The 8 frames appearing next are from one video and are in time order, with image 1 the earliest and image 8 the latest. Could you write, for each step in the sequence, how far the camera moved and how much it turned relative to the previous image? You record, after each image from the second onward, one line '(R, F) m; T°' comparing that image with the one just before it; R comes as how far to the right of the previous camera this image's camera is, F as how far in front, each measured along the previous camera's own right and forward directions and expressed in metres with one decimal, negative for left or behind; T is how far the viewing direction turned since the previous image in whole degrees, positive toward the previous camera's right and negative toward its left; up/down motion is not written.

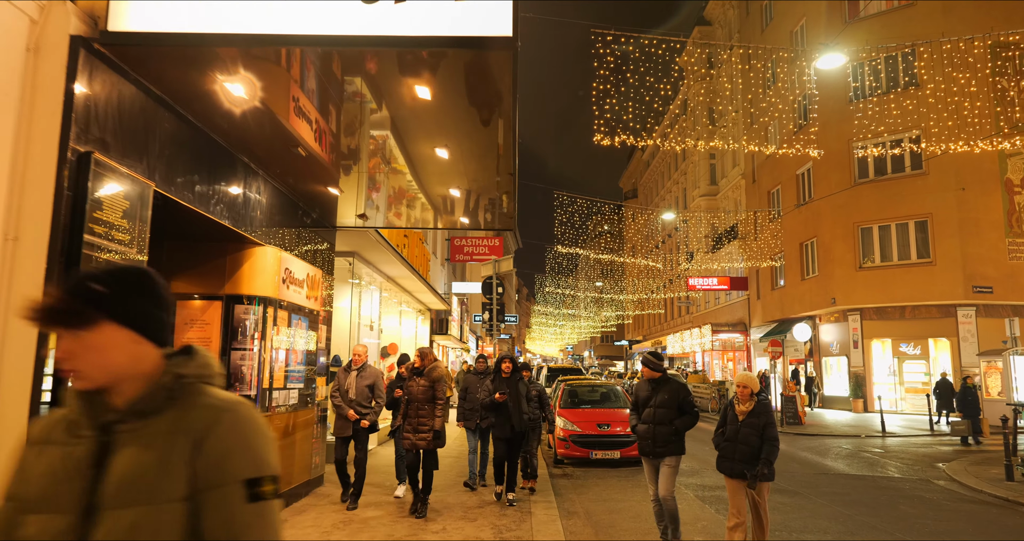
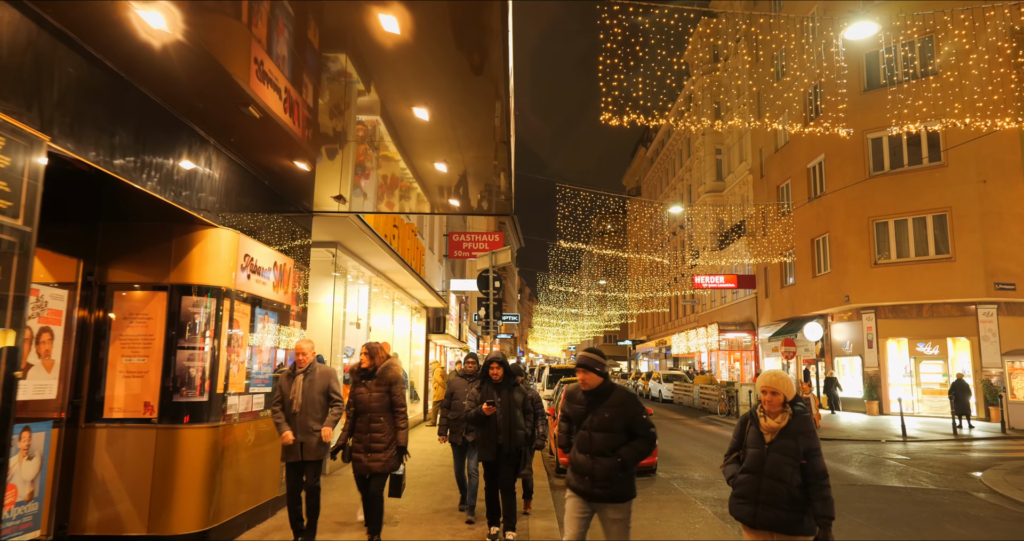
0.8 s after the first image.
(+0.1, +1.0) m; 0°
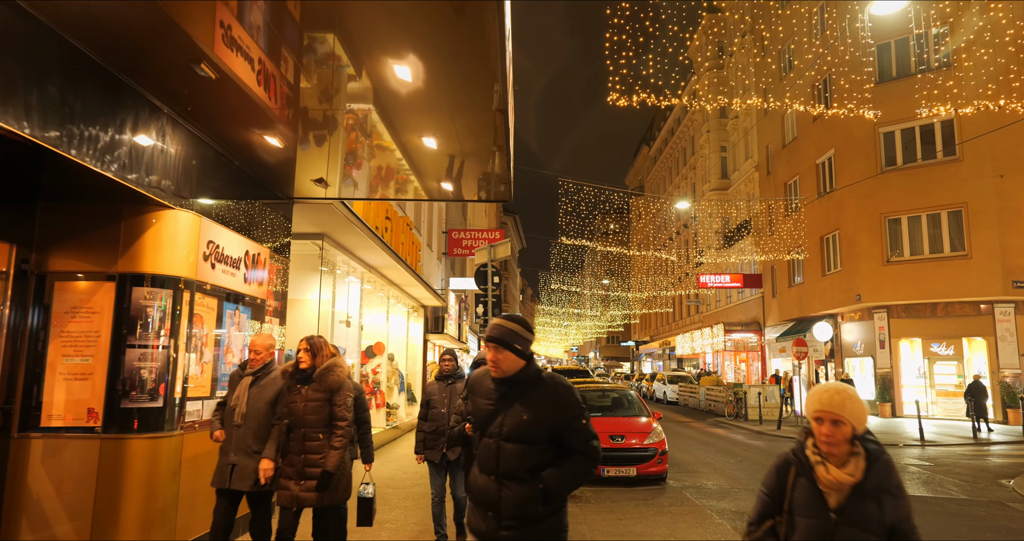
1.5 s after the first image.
(0.0, +0.8) m; 0°
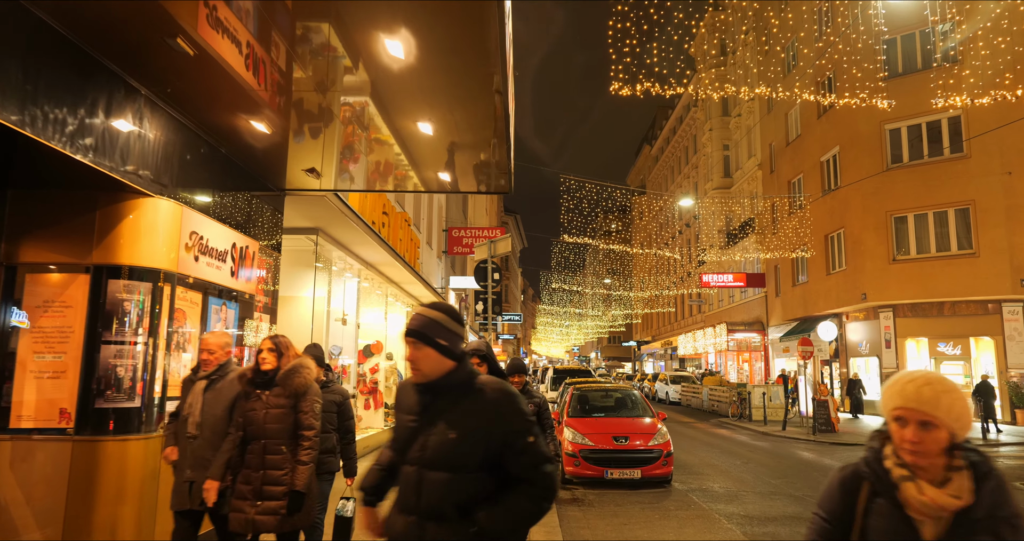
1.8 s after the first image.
(0.0, +0.3) m; 0°
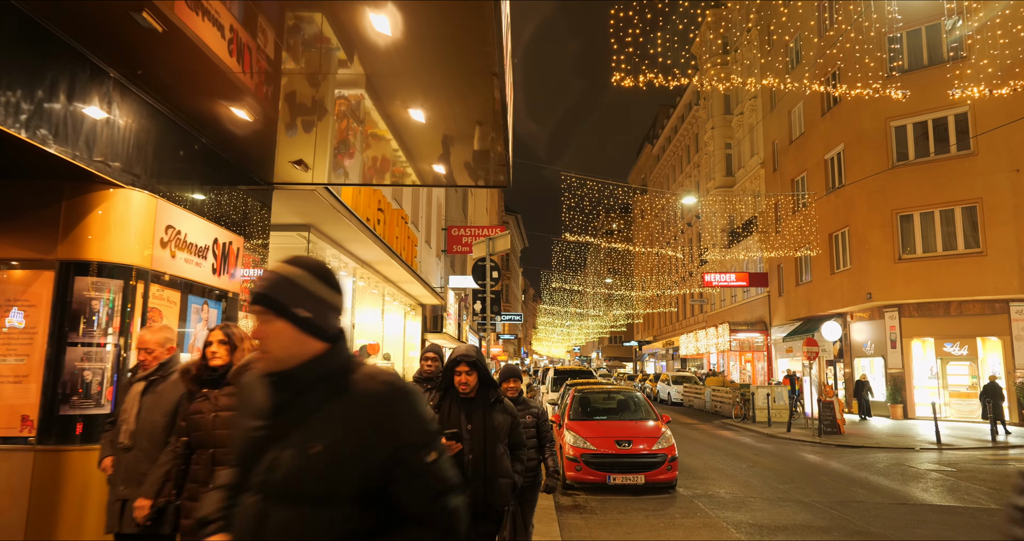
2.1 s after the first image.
(0.0, +0.4) m; 0°
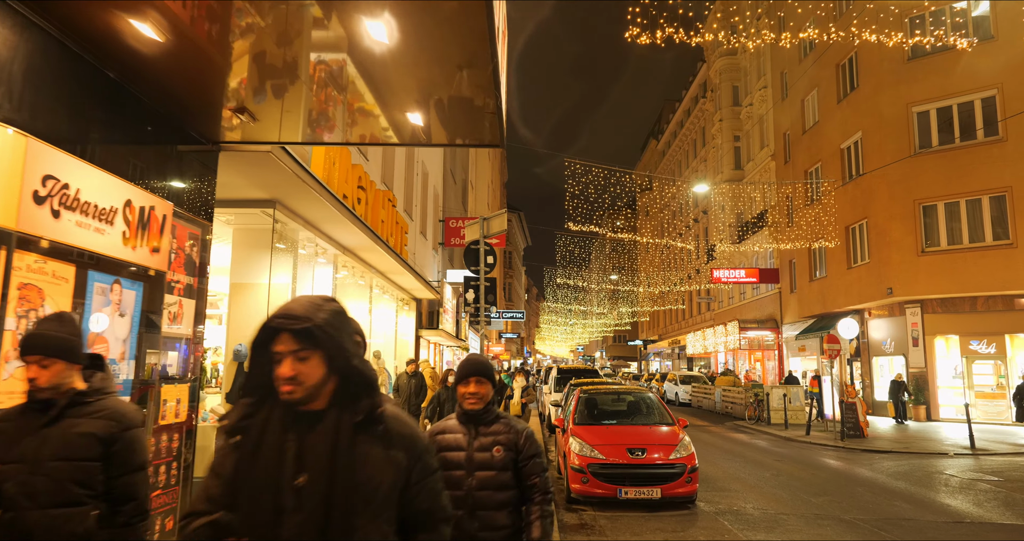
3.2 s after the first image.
(+0.1, +1.3) m; 0°
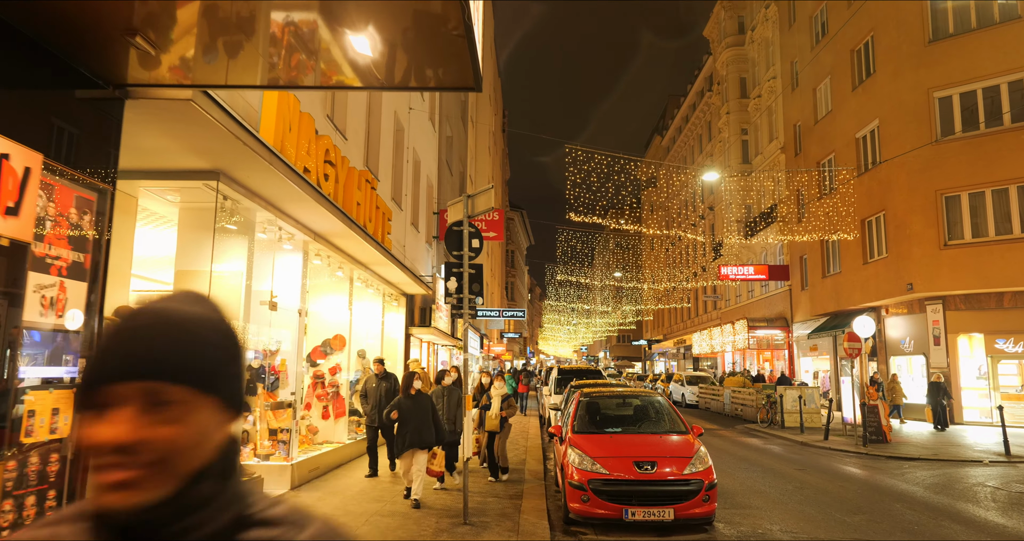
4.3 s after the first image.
(+0.2, +1.3) m; 0°
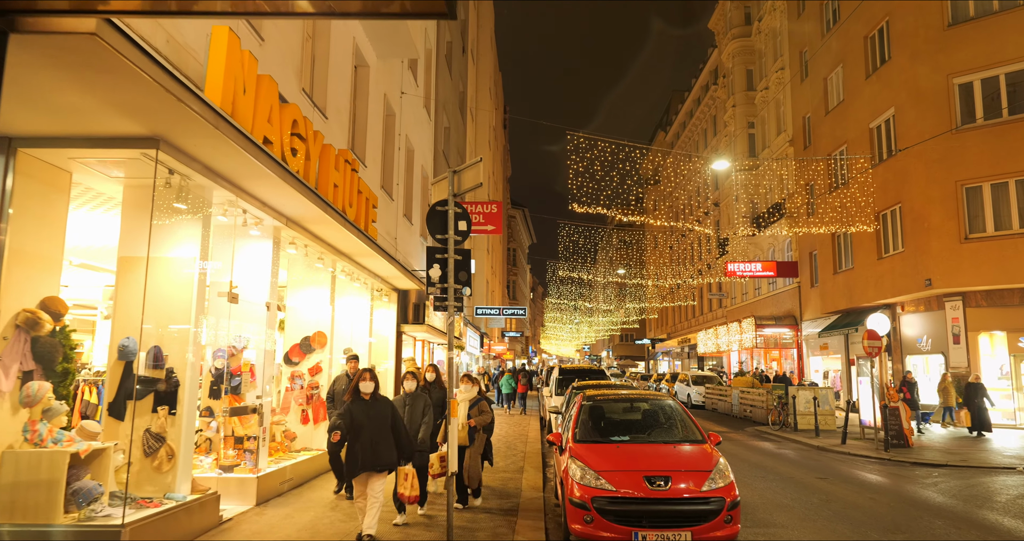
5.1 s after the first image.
(+0.1, +1.0) m; 0°
